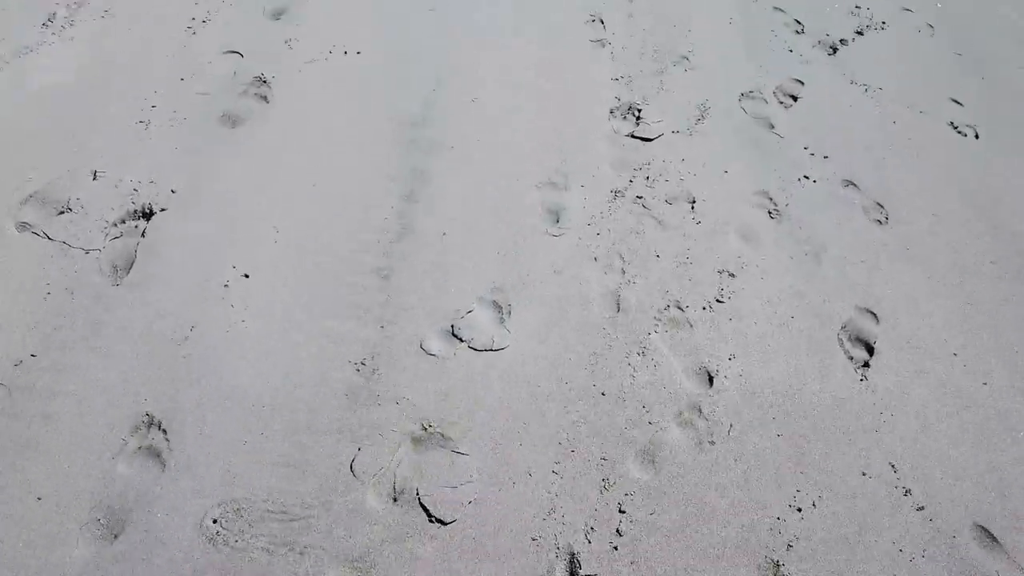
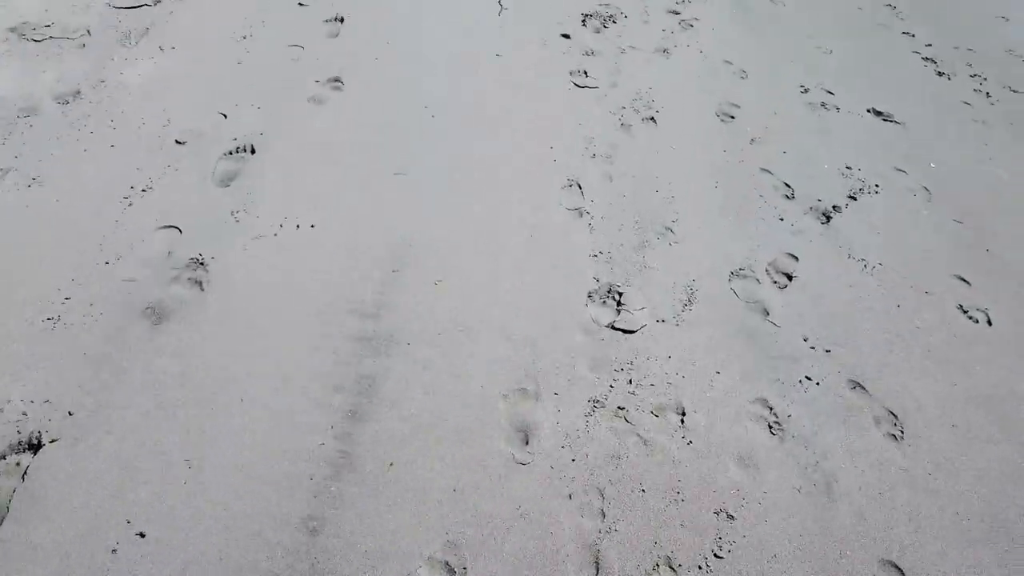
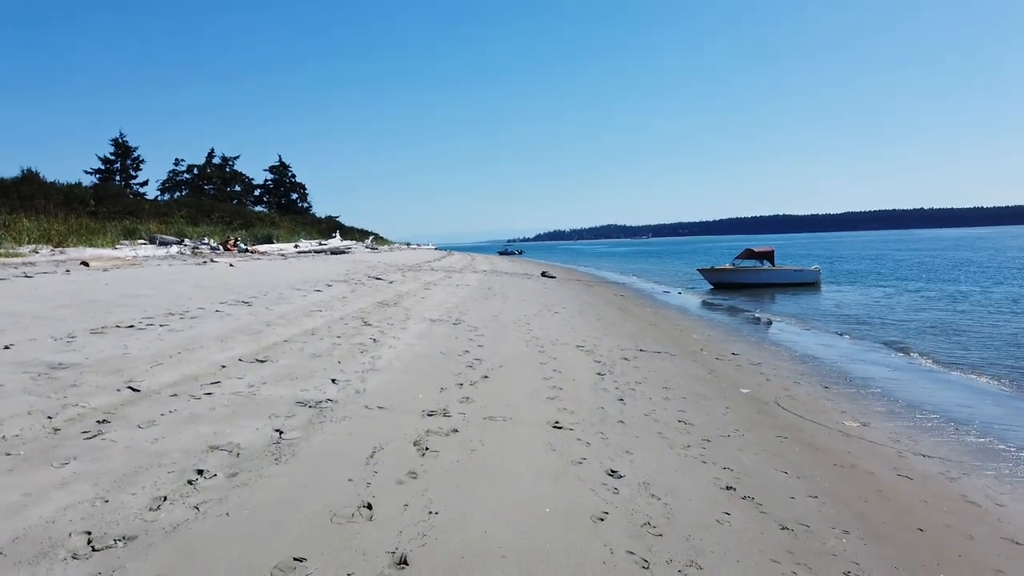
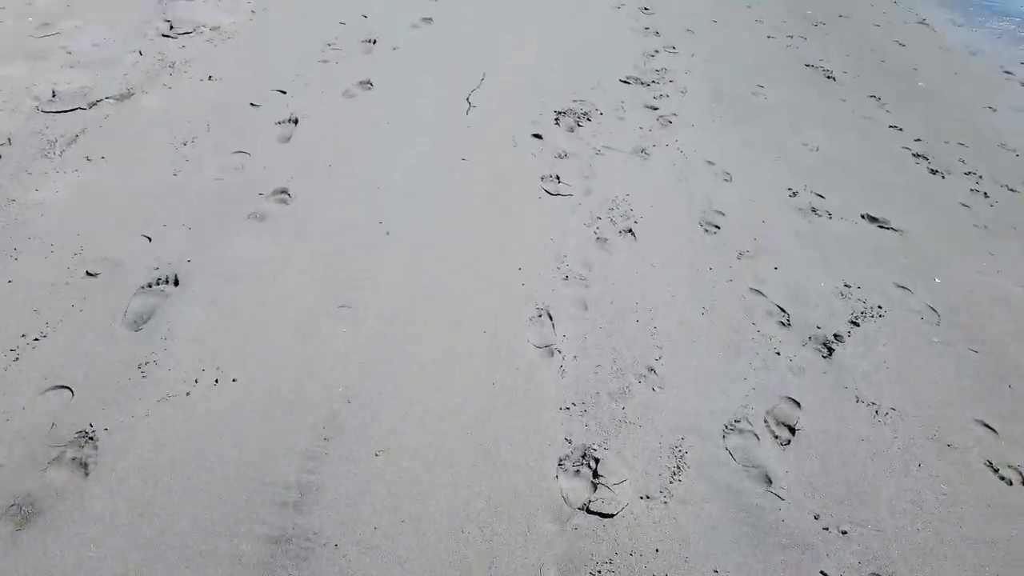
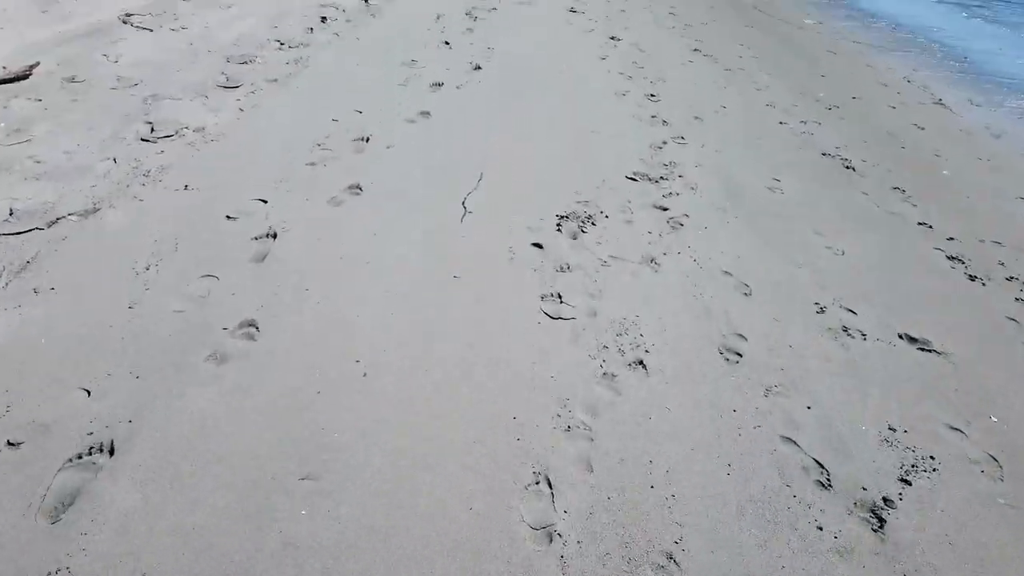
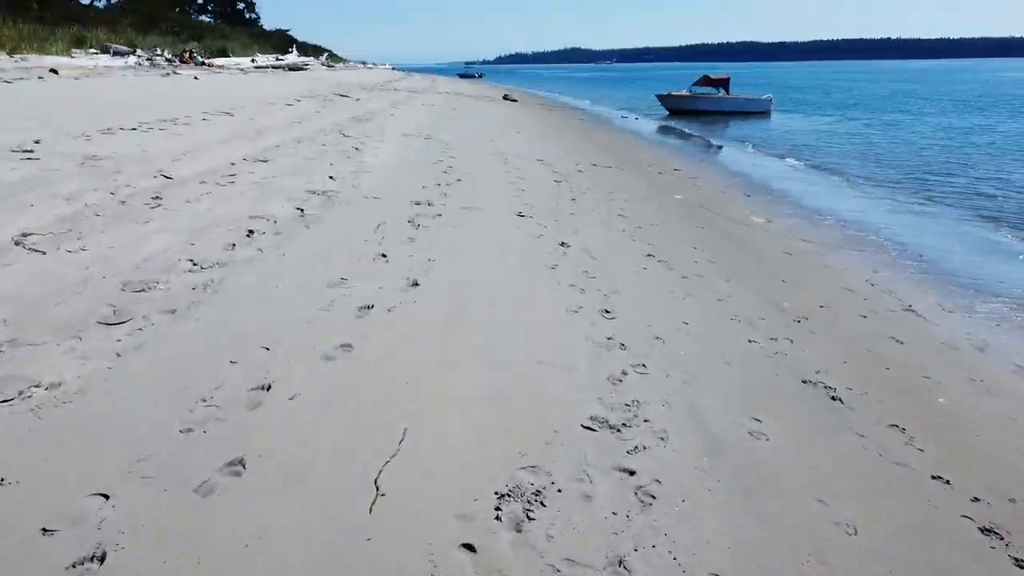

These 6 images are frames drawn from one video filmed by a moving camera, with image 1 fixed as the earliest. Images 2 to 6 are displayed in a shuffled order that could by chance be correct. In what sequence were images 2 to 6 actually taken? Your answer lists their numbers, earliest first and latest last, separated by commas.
2, 4, 5, 6, 3
